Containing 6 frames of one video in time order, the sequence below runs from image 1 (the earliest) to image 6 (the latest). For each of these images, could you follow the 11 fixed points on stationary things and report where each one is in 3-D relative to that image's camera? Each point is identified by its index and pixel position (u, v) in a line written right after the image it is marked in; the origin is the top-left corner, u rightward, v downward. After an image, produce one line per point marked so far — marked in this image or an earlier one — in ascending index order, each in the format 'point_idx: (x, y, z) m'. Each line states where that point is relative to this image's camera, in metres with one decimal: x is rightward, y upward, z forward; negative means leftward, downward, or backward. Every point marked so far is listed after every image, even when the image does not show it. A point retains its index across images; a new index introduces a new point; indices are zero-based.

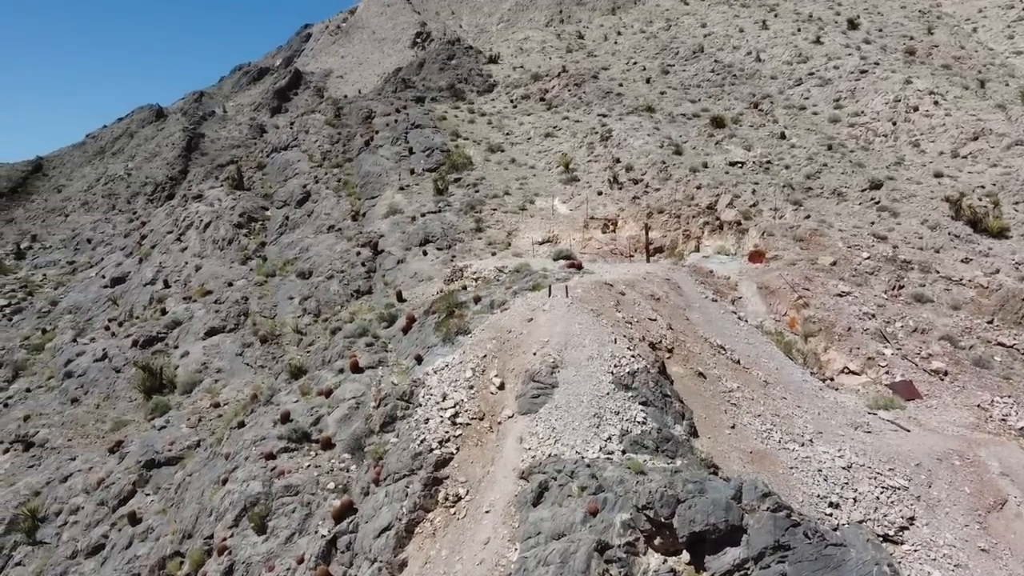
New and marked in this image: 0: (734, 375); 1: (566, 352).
0: (+4.9, -1.9, +14.2) m
1: (+1.0, -1.3, +12.5) m
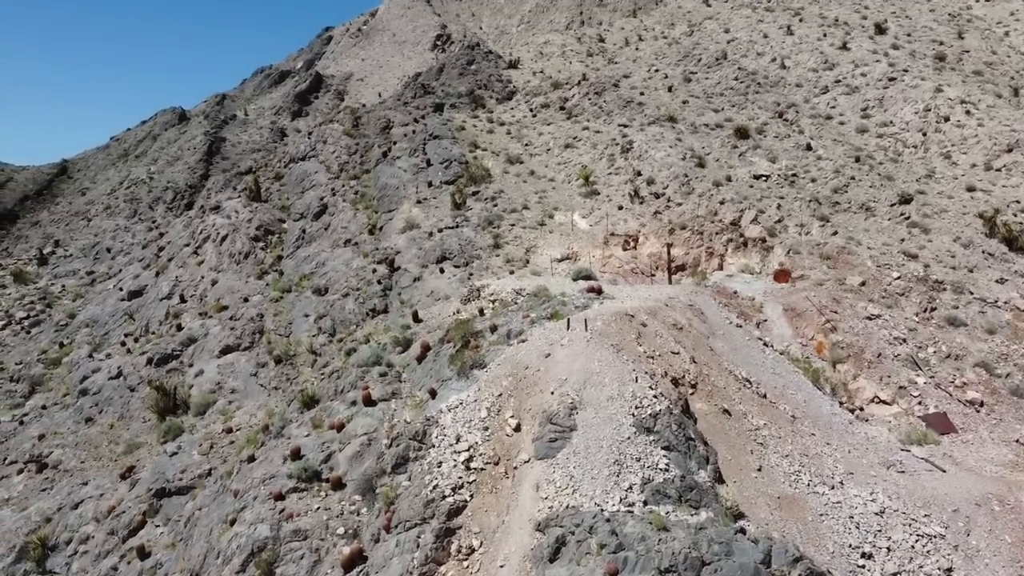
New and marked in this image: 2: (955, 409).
0: (+5.2, -2.6, +13.6) m
1: (+1.4, -2.0, +12.0) m
2: (+11.3, -3.1, +16.4) m
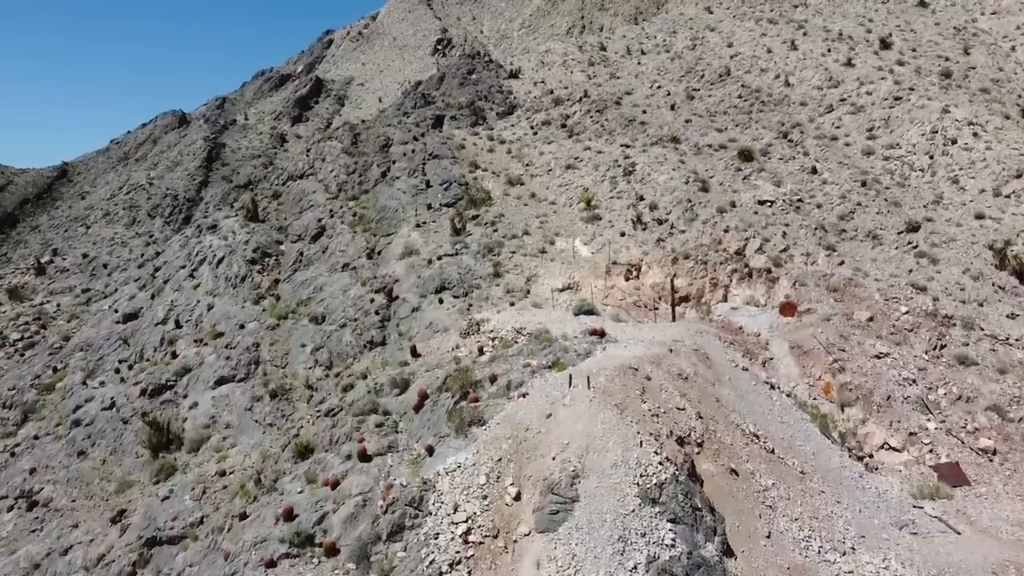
0: (+5.2, -3.7, +13.2) m
1: (+1.4, -3.1, +11.6) m
2: (+11.3, -4.2, +16.0) m
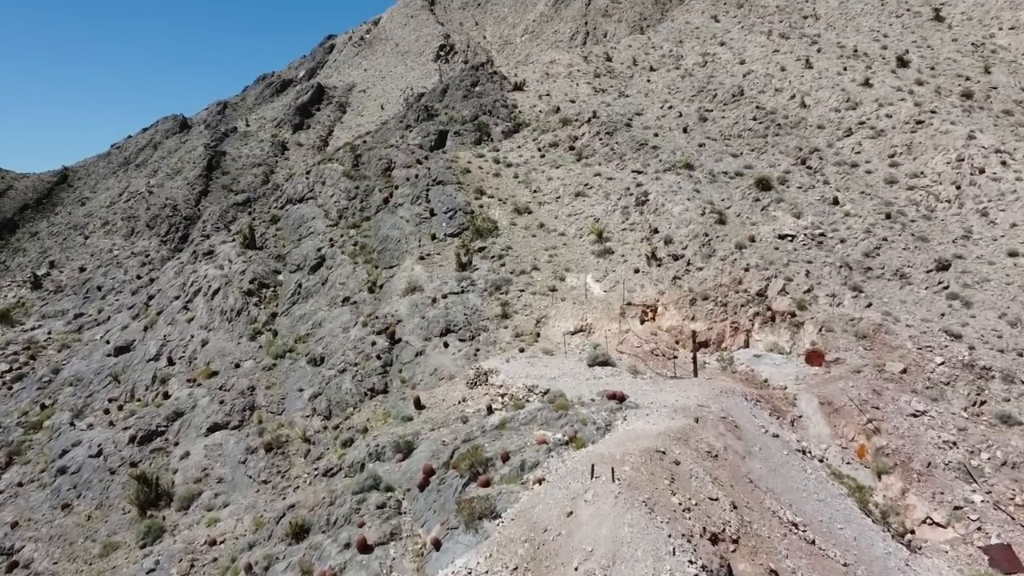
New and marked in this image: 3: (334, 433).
0: (+5.5, -5.1, +12.0) m
1: (+1.6, -4.5, +10.4) m
2: (+11.6, -5.7, +14.7) m
3: (-5.4, -4.4, +19.5) m
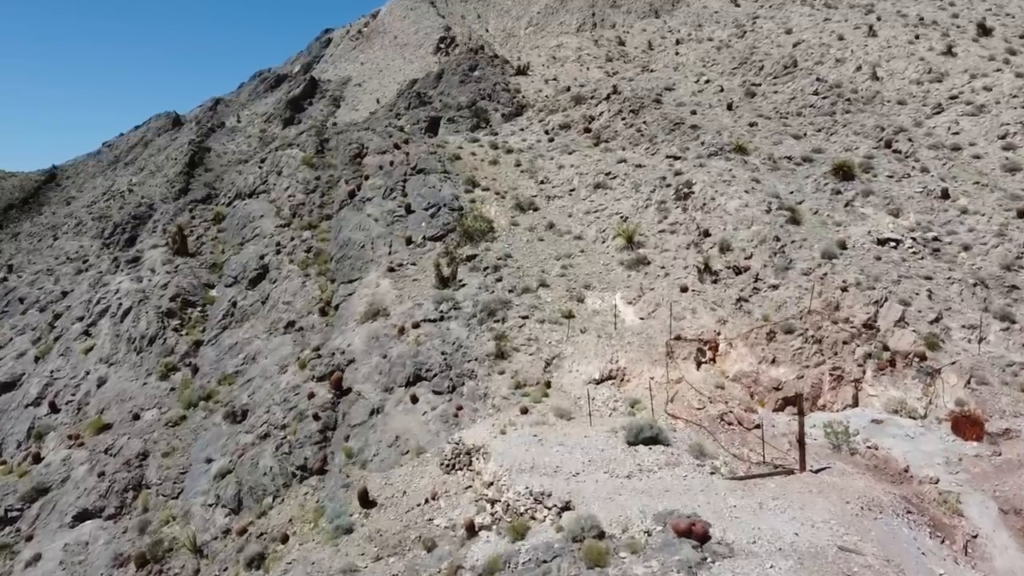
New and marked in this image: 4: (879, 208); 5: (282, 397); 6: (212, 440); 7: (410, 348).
0: (+5.4, -5.8, +5.2) m
1: (+1.5, -5.1, +3.6) m
2: (+11.5, -6.4, +7.9) m
3: (-5.4, -5.0, +12.8) m
4: (+11.3, +2.5, +19.8) m
5: (-5.7, -2.7, +16.1) m
6: (-7.5, -3.8, +16.2) m
7: (-2.5, -1.4, +16.1) m
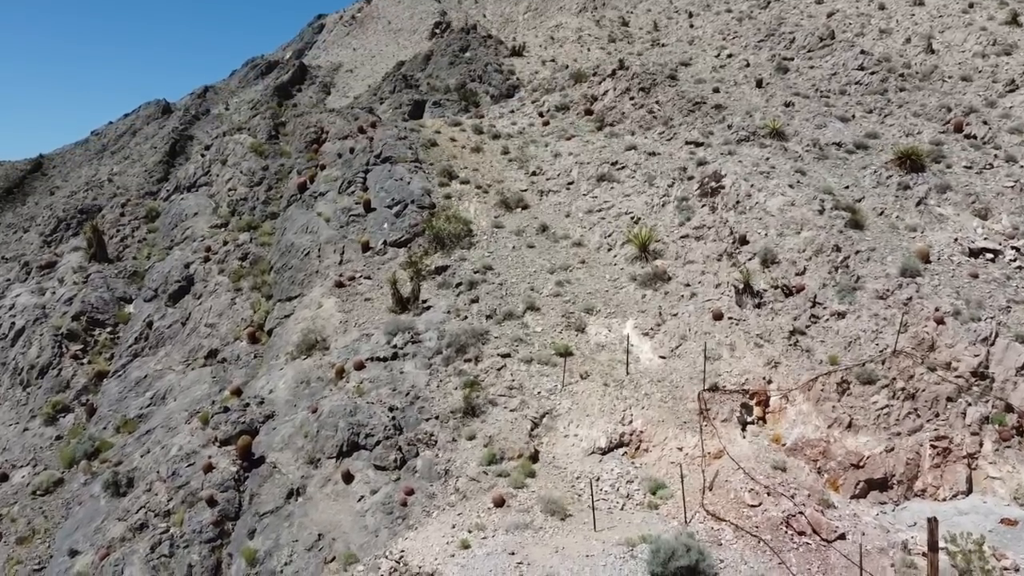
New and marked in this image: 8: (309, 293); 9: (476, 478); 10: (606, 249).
0: (+5.0, -6.5, +1.0) m
1: (+1.1, -5.9, -0.6) m
2: (+11.0, -7.0, +3.8) m
3: (-5.9, -5.6, +8.6) m
4: (+10.9, +1.9, +15.5) m
5: (-6.1, -3.2, +11.9) m
6: (-8.0, -4.3, +11.9) m
7: (-3.0, -2.0, +11.9) m
8: (-4.9, -0.1, +15.7) m
9: (-0.6, -3.0, +10.2) m
10: (+2.3, +1.0, +15.8) m
